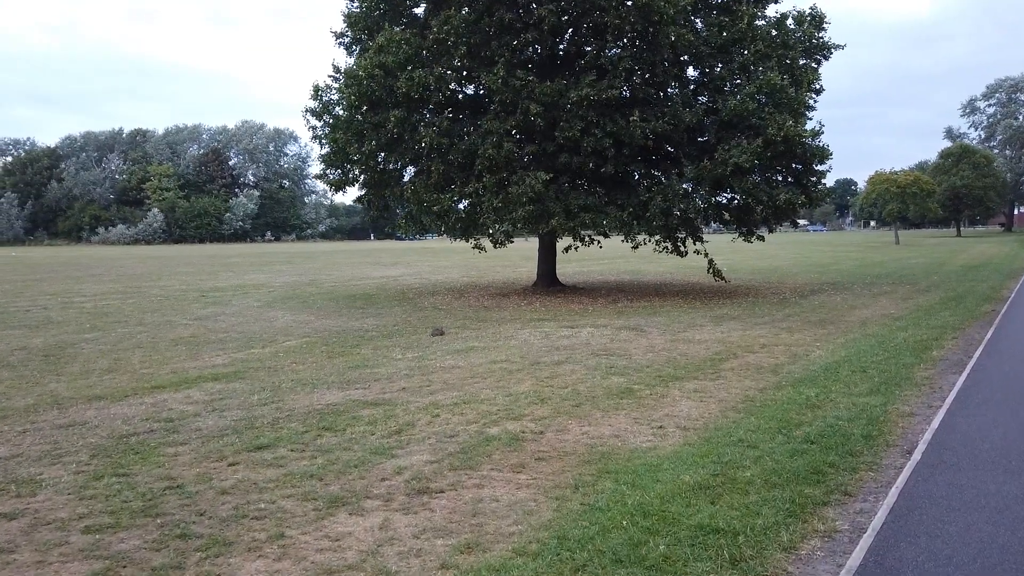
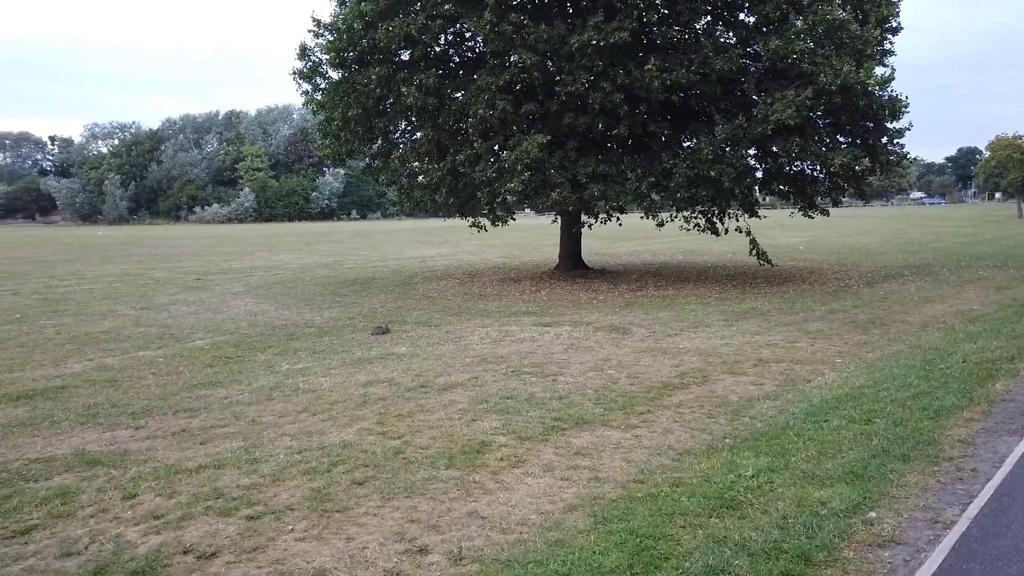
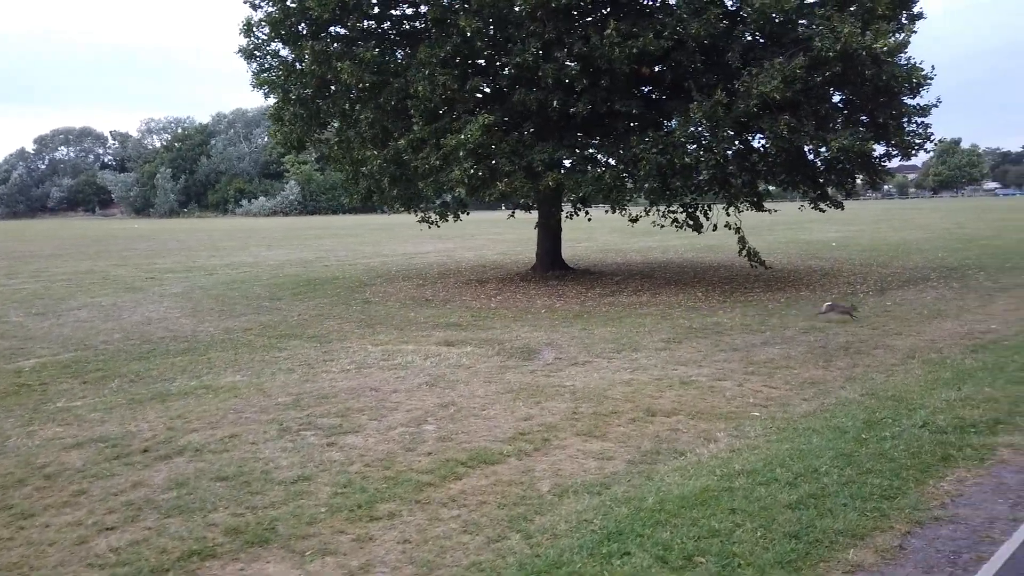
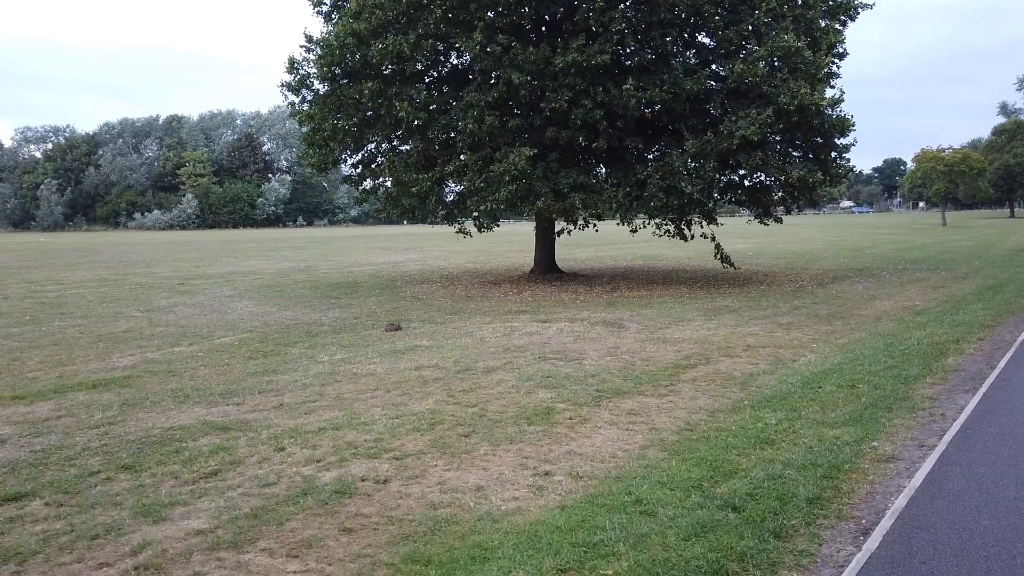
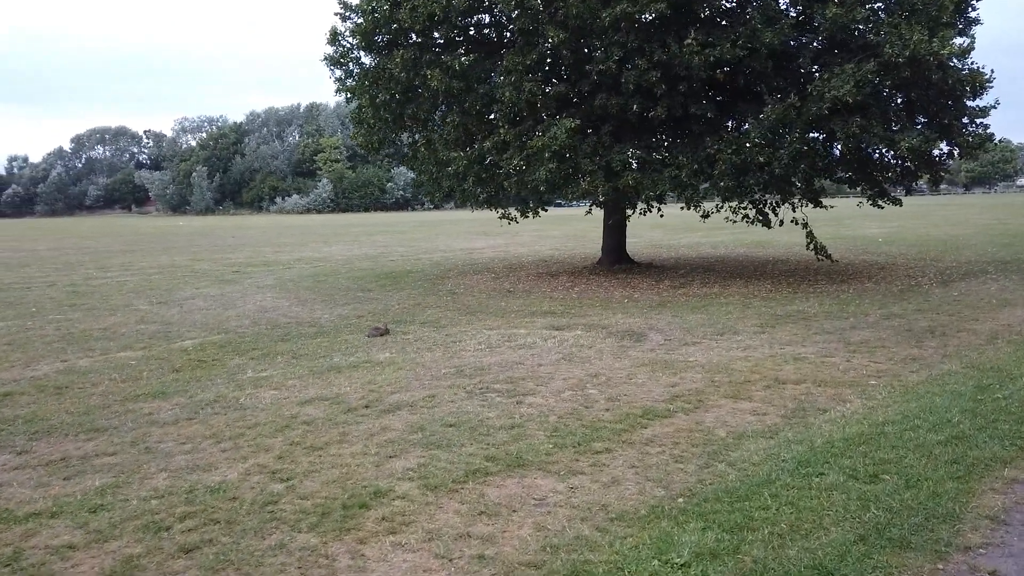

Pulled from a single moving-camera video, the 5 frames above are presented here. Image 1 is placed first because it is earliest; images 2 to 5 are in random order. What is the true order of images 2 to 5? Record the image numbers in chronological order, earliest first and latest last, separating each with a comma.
4, 2, 5, 3
